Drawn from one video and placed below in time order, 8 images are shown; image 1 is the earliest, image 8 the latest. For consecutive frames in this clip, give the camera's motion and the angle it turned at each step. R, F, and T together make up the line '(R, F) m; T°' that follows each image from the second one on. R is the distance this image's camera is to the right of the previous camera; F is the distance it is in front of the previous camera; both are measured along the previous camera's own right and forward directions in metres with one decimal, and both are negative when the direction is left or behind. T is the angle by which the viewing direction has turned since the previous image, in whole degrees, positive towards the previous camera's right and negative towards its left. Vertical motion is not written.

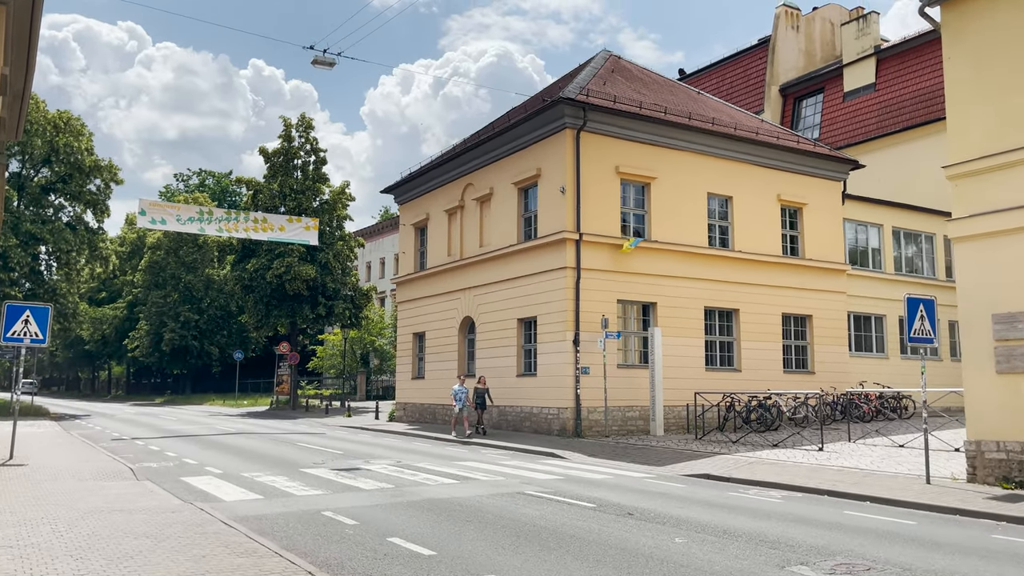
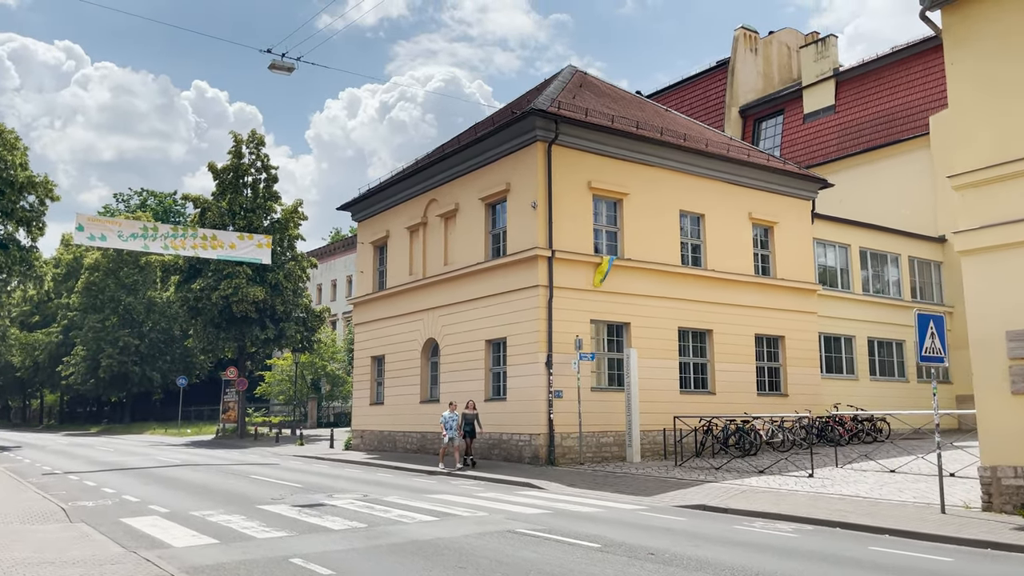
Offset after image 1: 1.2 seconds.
(-0.5, +1.1) m; +4°
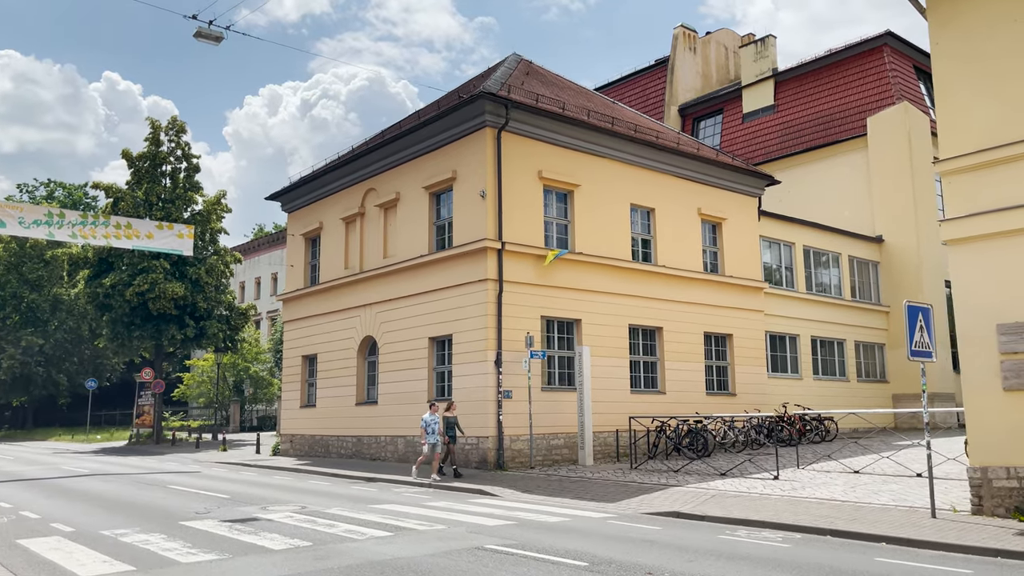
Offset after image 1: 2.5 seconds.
(-0.5, +1.2) m; +5°
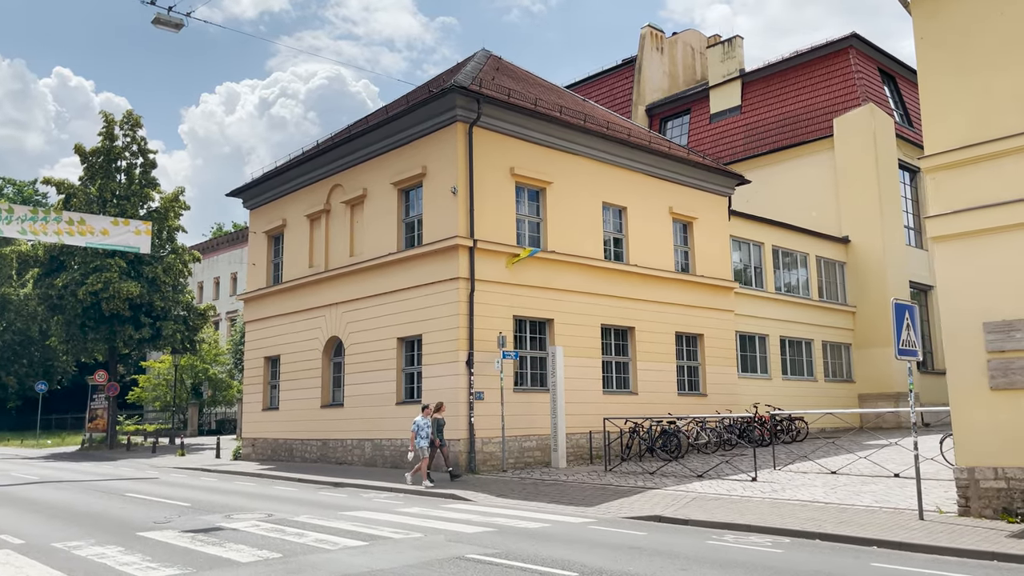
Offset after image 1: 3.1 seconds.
(-0.2, +0.5) m; +3°
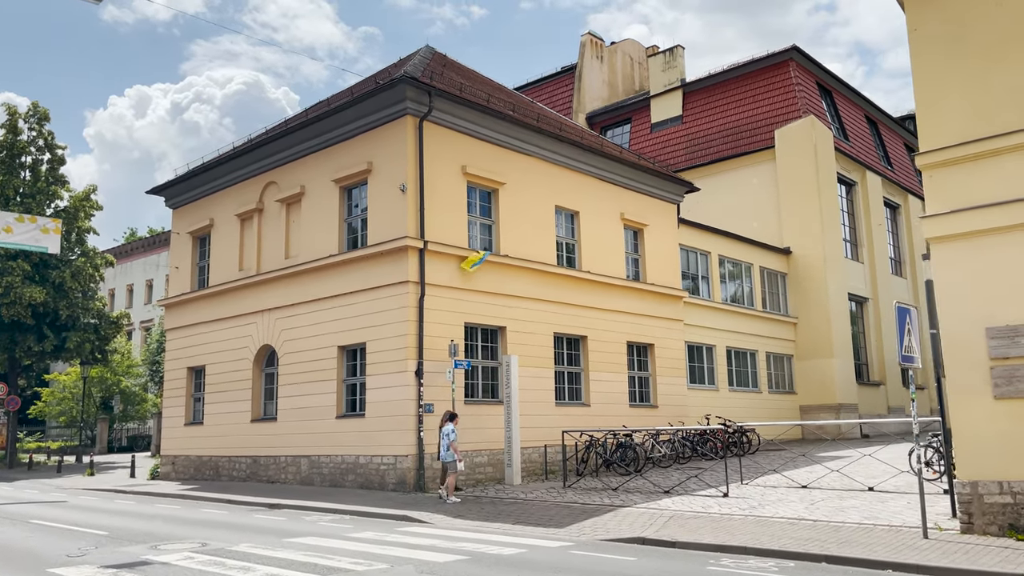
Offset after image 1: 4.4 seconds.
(-0.7, +1.2) m; +5°
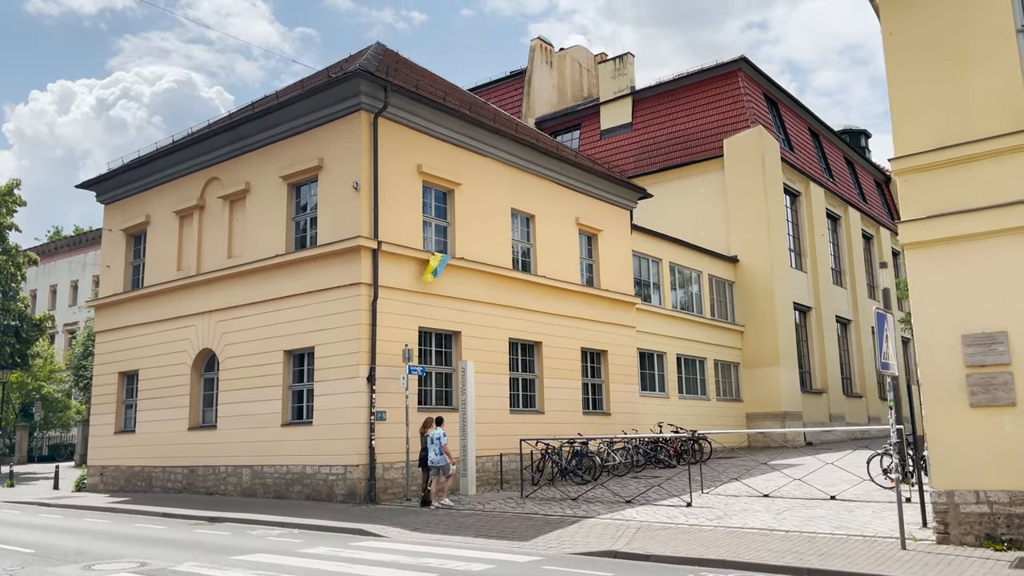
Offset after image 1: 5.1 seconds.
(-0.4, +0.6) m; +4°
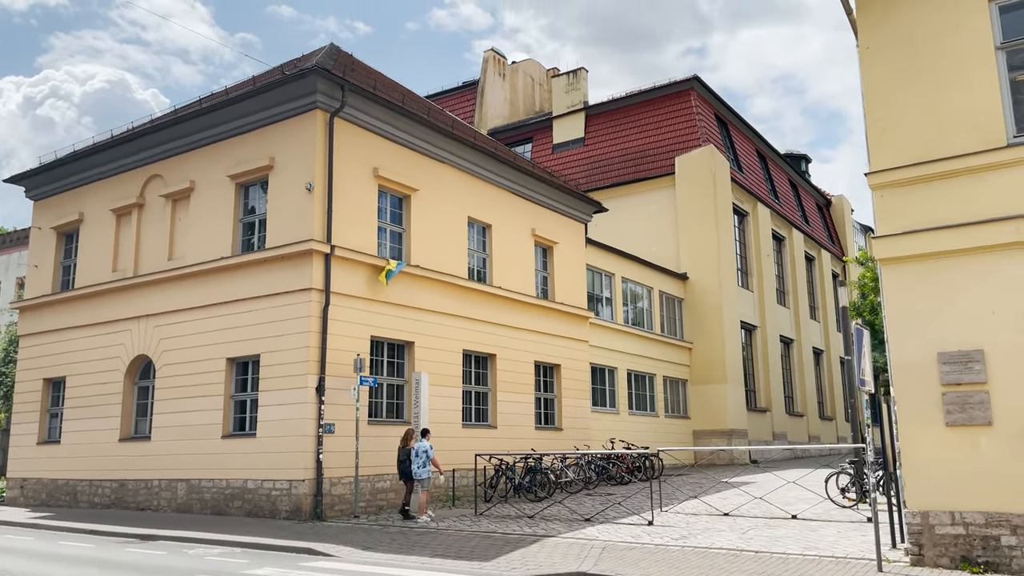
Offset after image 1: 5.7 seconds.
(-0.4, +0.5) m; +4°
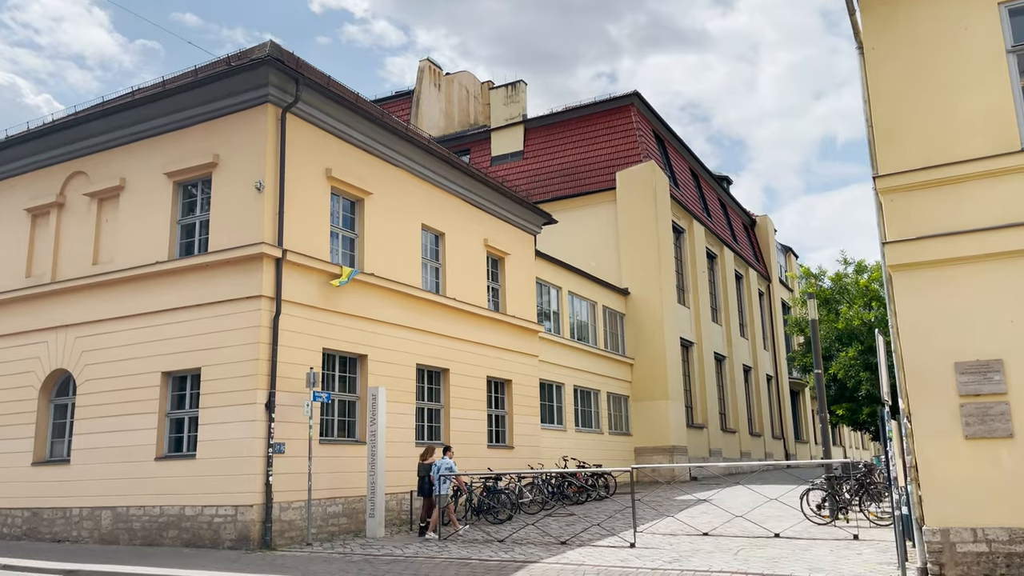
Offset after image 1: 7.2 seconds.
(-1.0, +0.9) m; +6°
